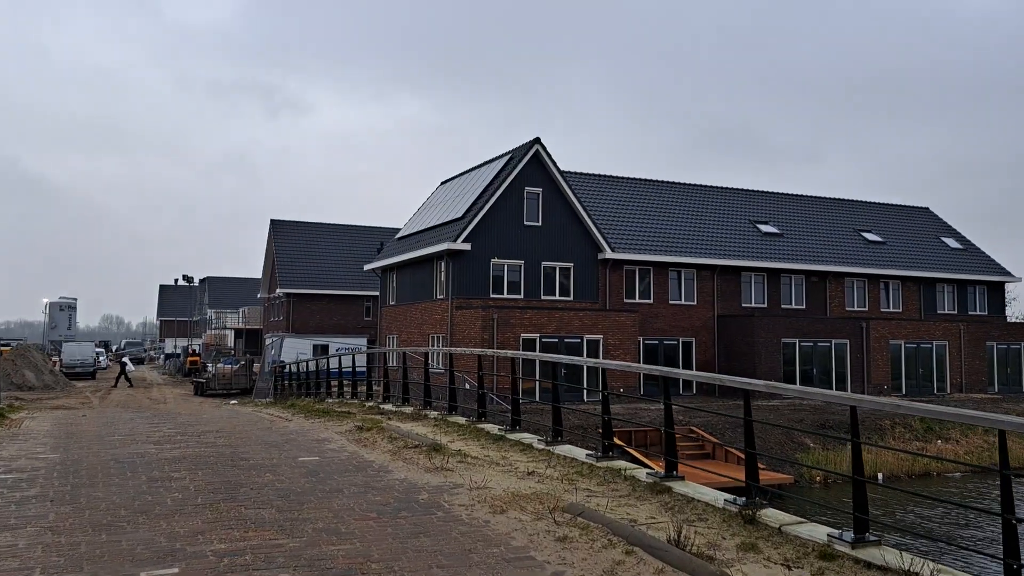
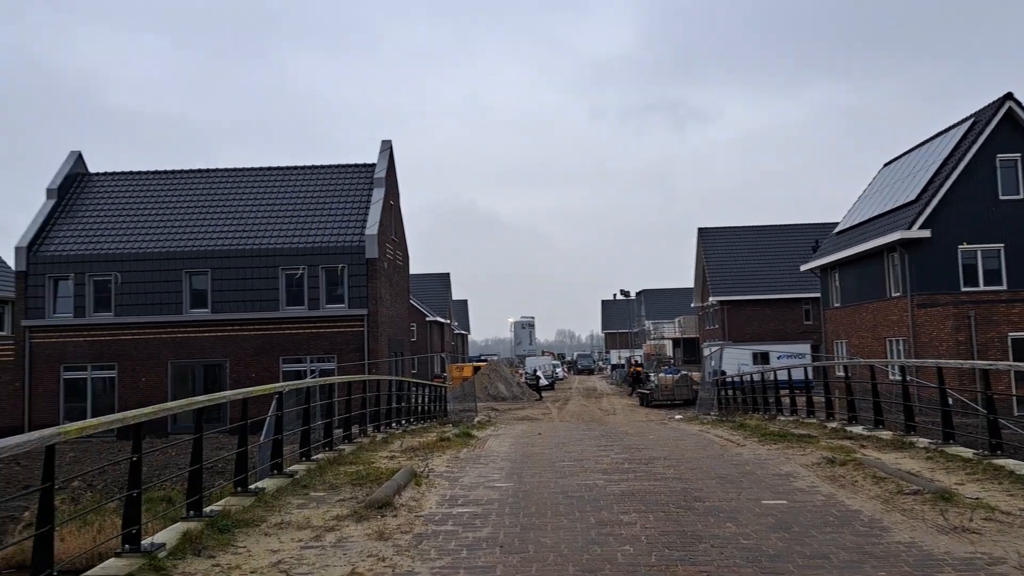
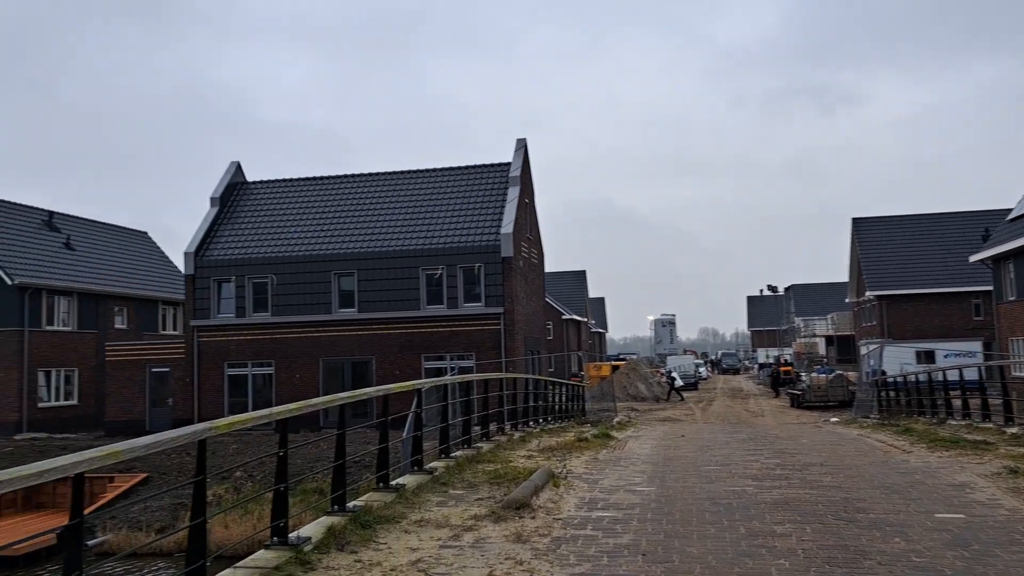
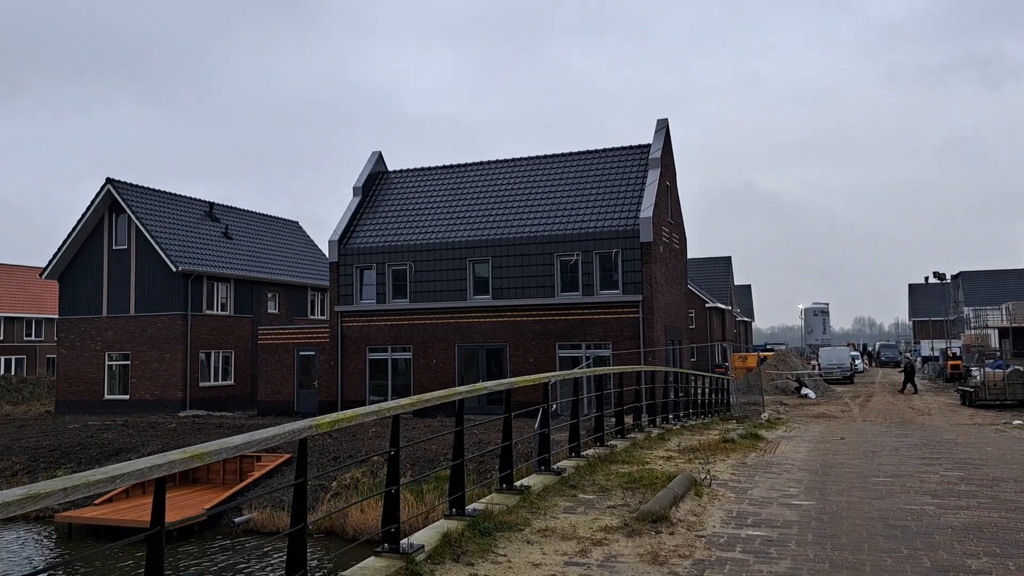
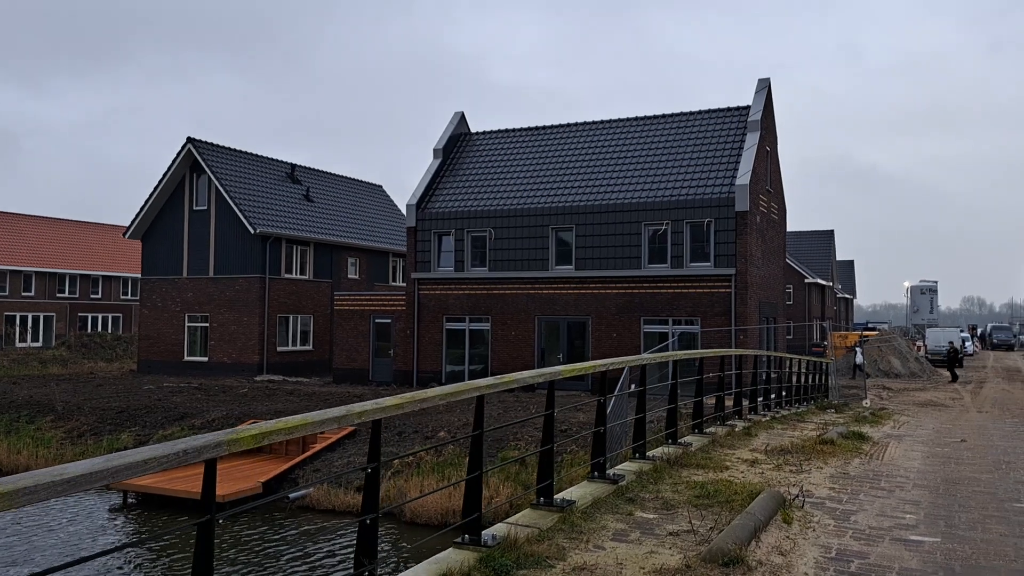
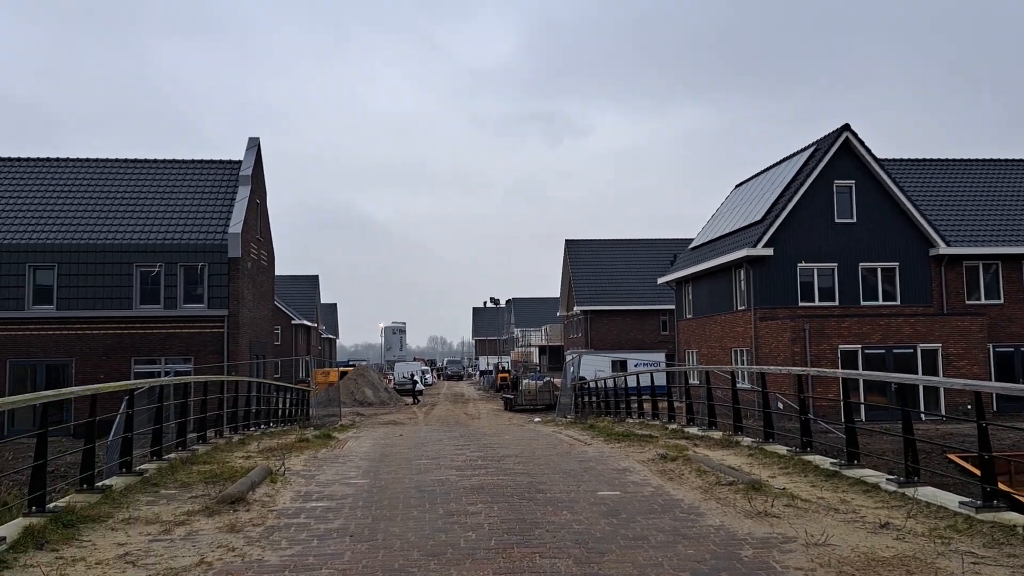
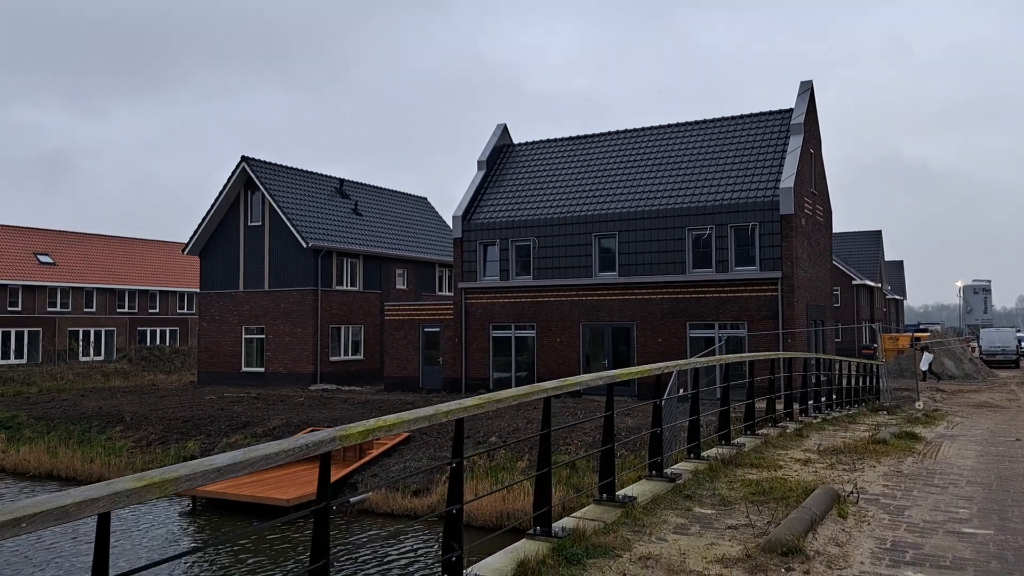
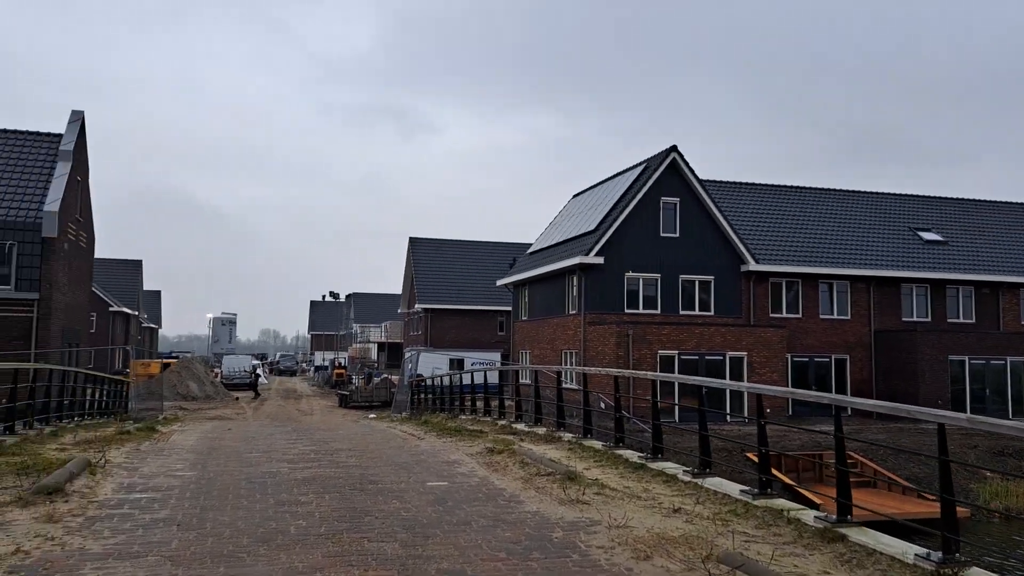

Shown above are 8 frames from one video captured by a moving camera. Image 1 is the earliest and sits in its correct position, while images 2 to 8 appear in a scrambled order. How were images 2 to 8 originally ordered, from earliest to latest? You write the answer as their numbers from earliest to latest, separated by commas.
8, 6, 2, 3, 4, 7, 5
